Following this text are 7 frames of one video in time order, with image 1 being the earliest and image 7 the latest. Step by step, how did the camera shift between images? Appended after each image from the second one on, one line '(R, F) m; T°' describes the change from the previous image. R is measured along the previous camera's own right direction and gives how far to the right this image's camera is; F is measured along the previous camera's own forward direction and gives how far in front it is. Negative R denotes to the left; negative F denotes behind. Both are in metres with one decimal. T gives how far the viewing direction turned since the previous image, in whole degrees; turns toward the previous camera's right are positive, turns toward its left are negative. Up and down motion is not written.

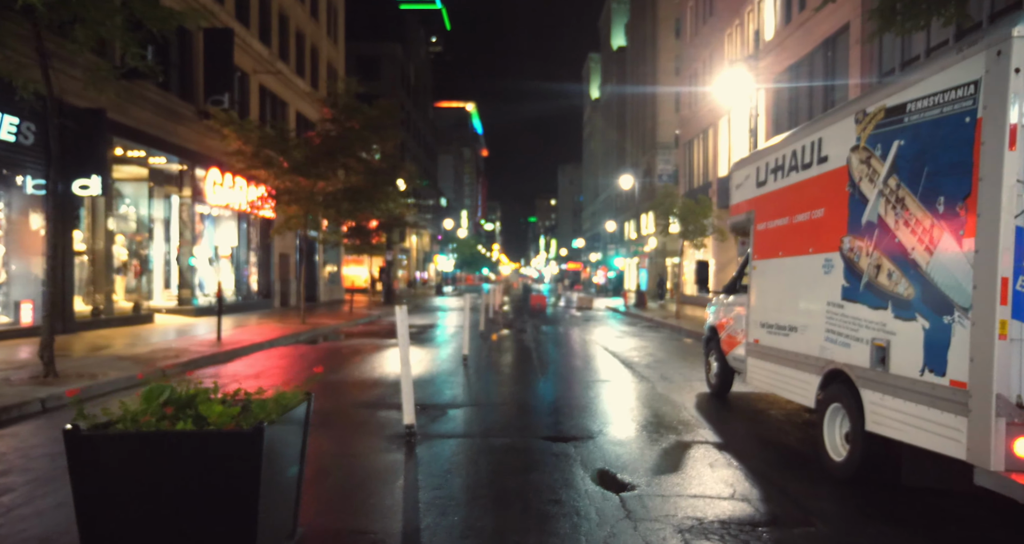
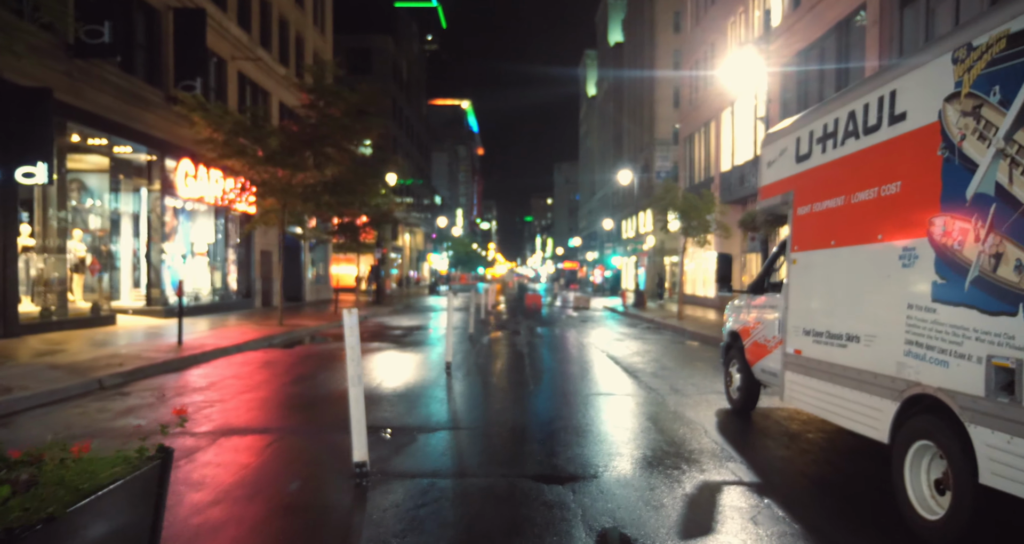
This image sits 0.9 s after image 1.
(+0.1, +1.6) m; 0°
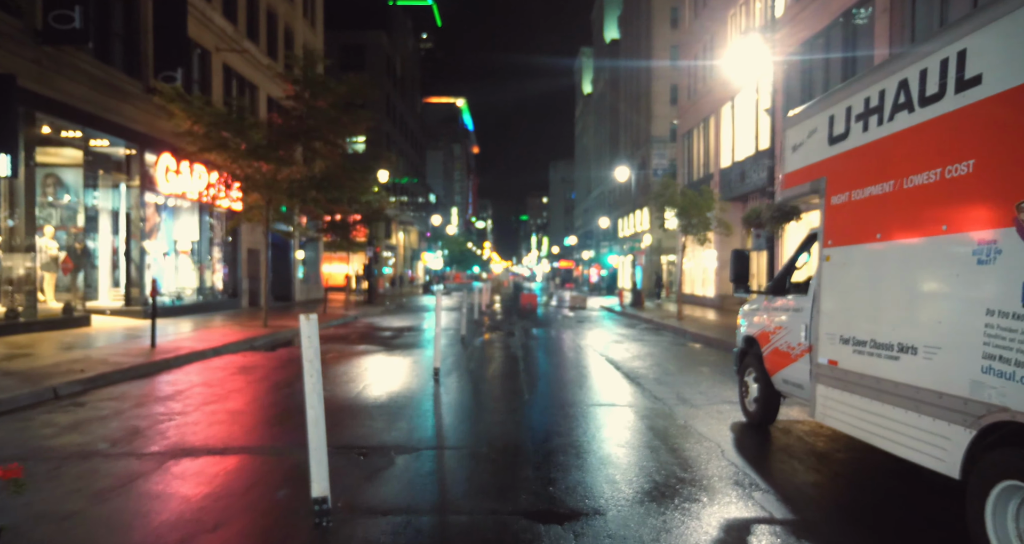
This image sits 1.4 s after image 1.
(0.0, +0.9) m; 0°
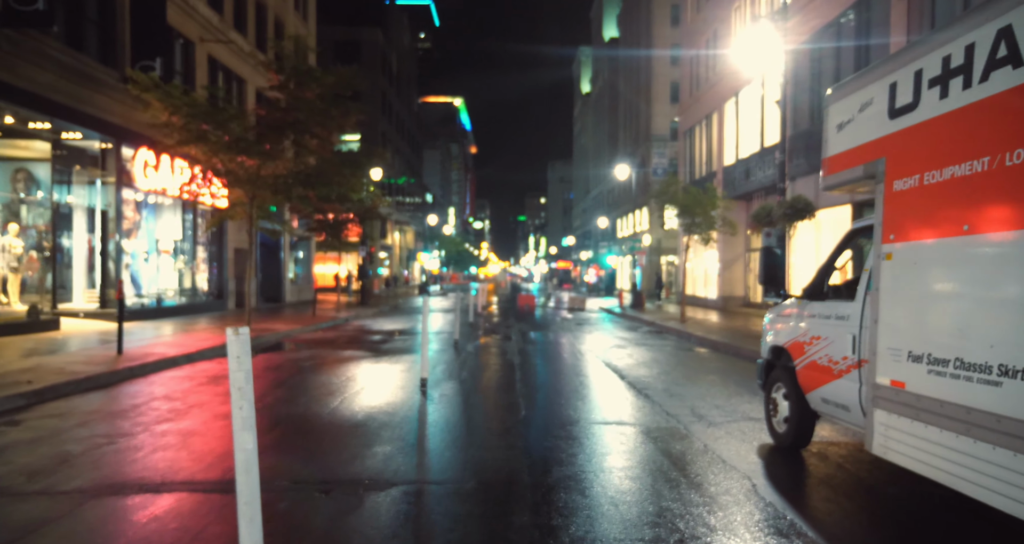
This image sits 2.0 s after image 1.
(0.0, +1.1) m; 0°
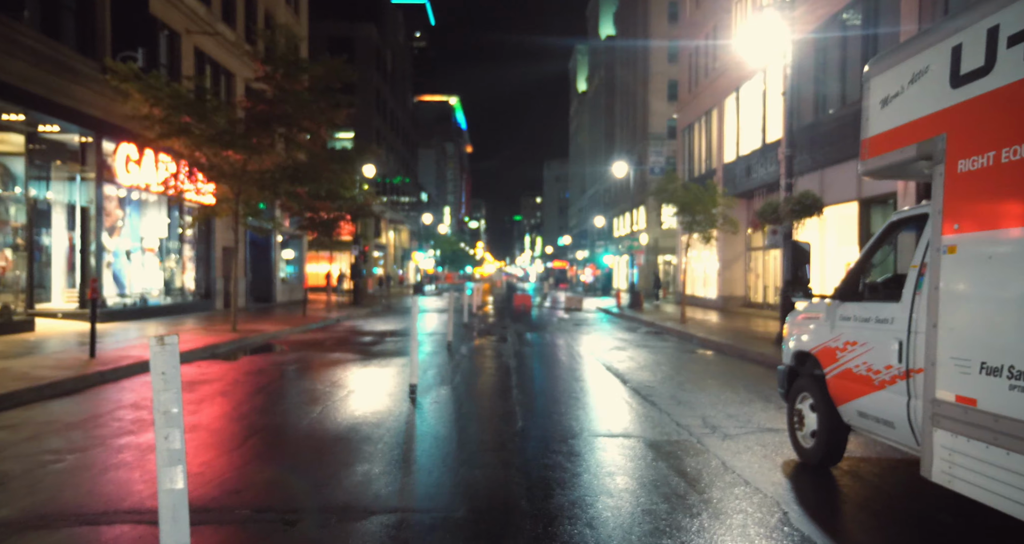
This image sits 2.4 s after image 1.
(0.0, +0.7) m; 0°
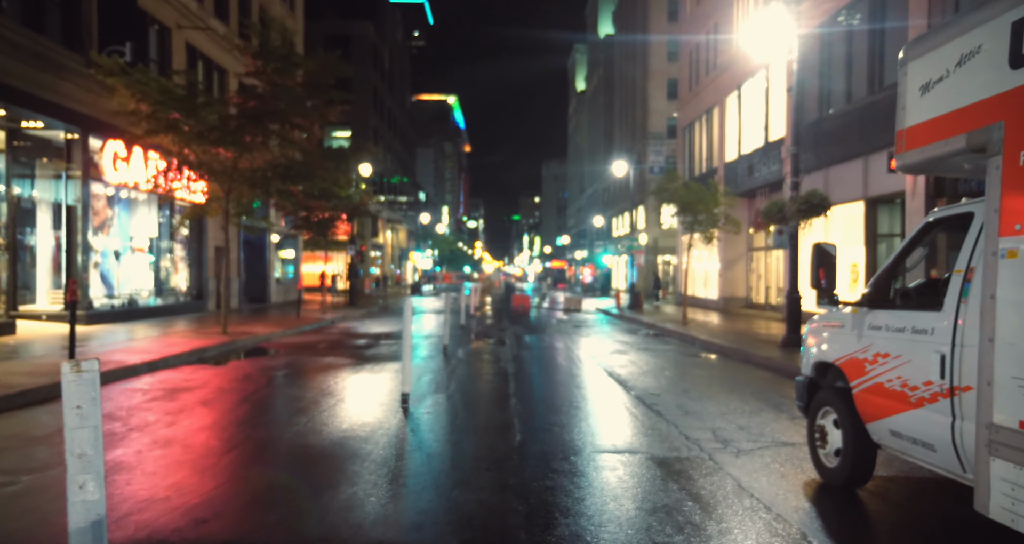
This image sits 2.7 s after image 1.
(0.0, +0.5) m; 0°
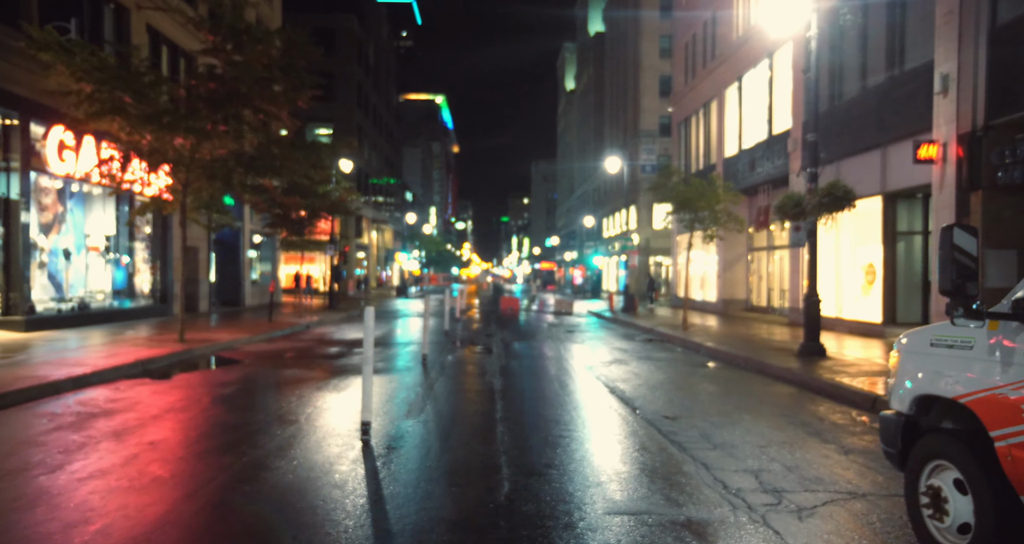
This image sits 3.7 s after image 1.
(0.0, +1.8) m; +1°
